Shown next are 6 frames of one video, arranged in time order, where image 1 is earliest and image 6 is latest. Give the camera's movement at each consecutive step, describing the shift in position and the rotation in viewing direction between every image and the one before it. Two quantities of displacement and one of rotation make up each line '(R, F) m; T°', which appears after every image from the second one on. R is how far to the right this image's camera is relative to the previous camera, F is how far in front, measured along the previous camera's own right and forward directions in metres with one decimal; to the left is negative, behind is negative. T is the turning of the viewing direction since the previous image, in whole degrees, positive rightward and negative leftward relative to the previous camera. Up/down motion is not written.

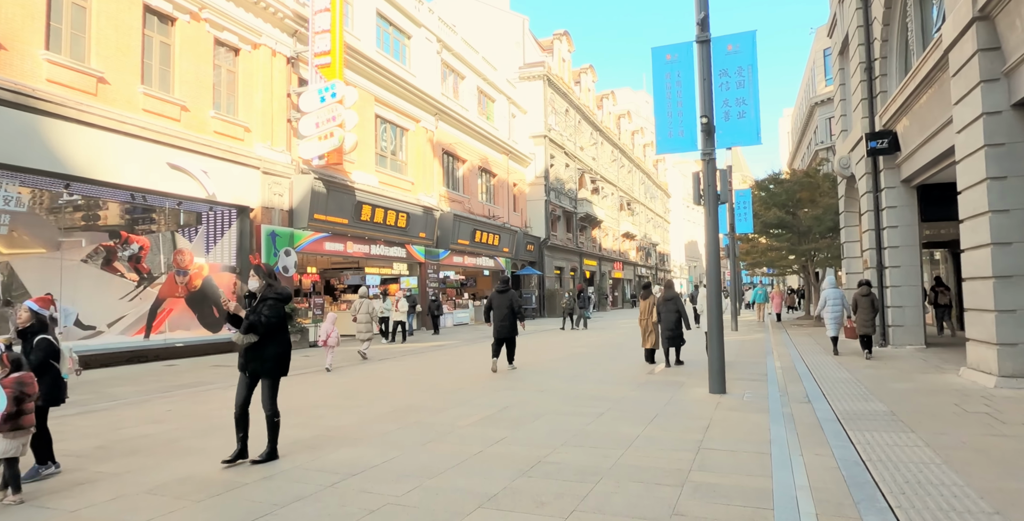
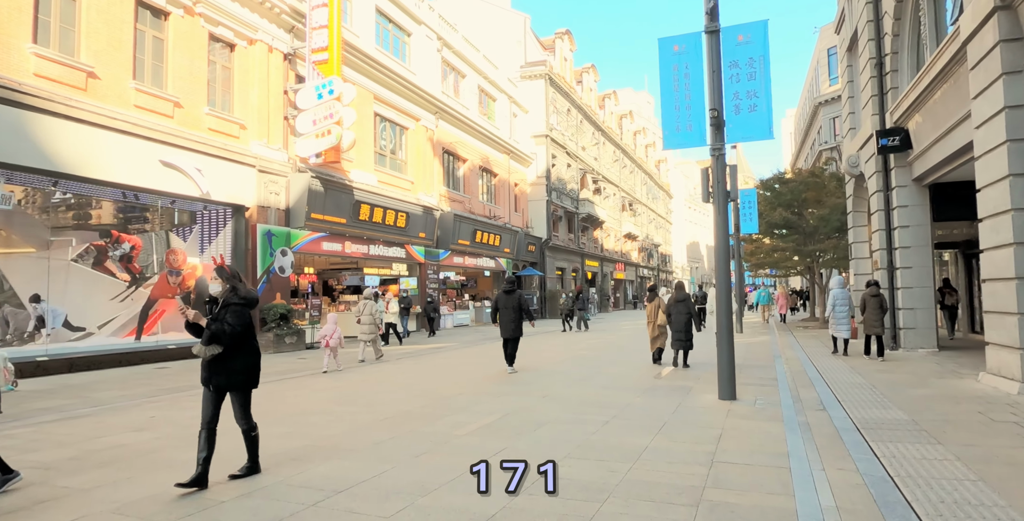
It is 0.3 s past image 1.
(0.0, +0.3) m; 0°
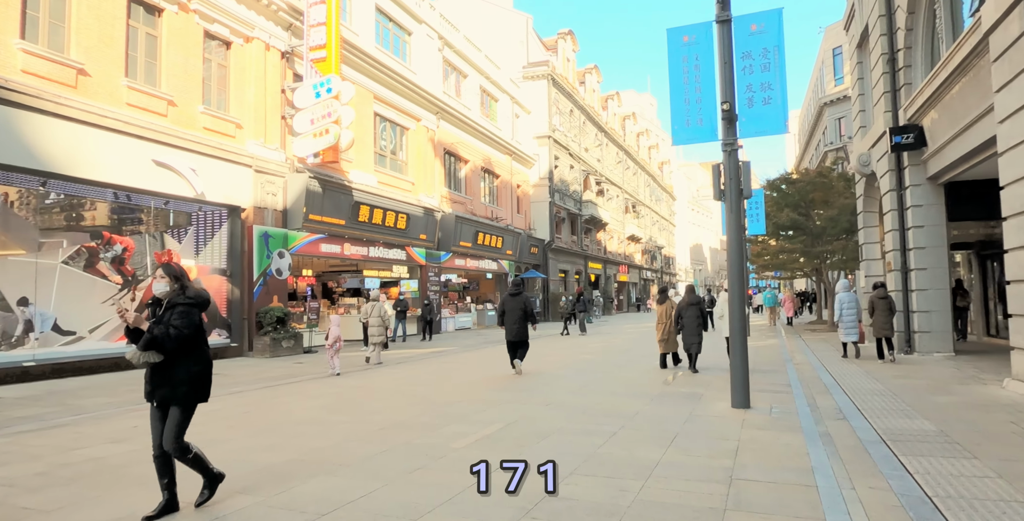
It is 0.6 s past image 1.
(0.0, +0.3) m; 0°
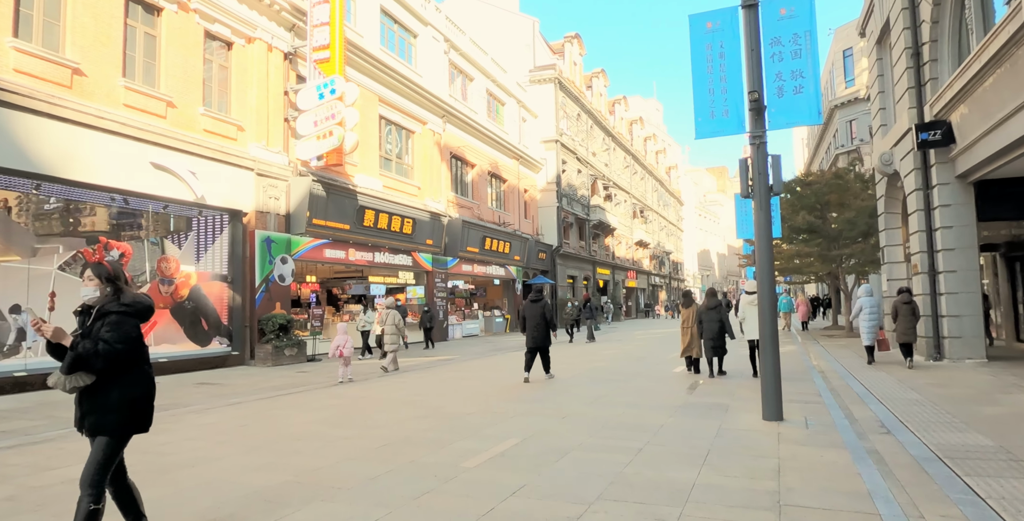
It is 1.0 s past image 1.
(-0.1, +0.5) m; -1°
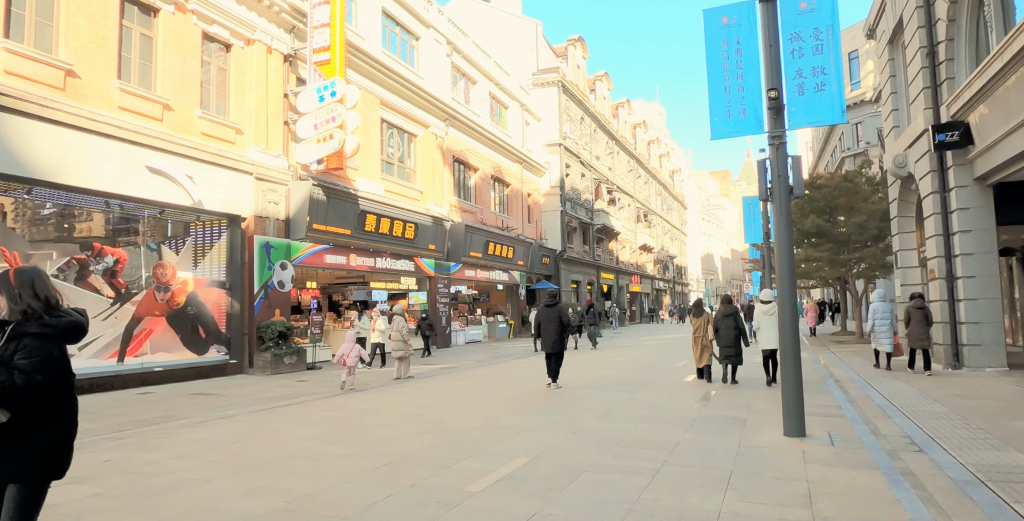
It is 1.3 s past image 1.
(0.0, +0.3) m; 0°
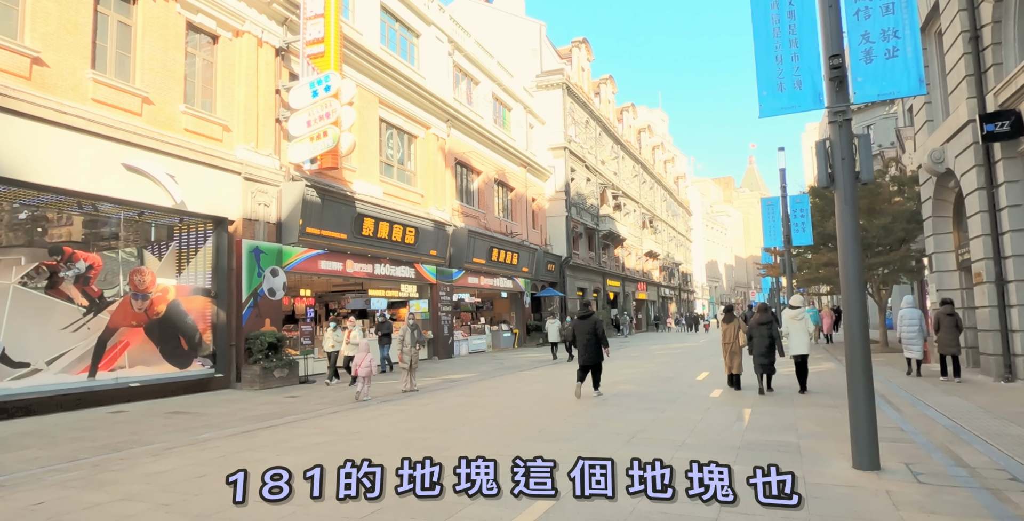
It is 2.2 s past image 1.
(-0.1, +0.9) m; 0°
